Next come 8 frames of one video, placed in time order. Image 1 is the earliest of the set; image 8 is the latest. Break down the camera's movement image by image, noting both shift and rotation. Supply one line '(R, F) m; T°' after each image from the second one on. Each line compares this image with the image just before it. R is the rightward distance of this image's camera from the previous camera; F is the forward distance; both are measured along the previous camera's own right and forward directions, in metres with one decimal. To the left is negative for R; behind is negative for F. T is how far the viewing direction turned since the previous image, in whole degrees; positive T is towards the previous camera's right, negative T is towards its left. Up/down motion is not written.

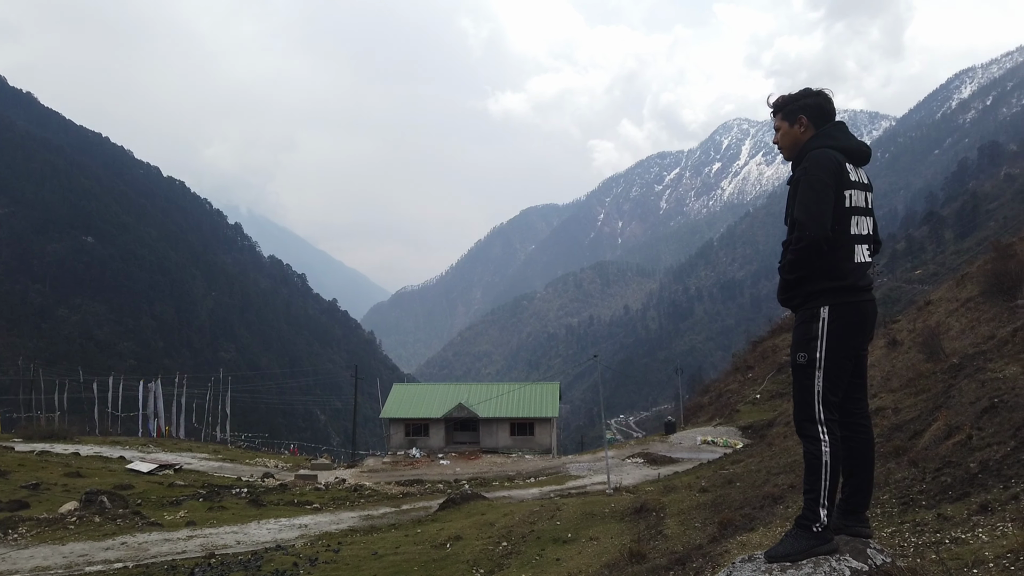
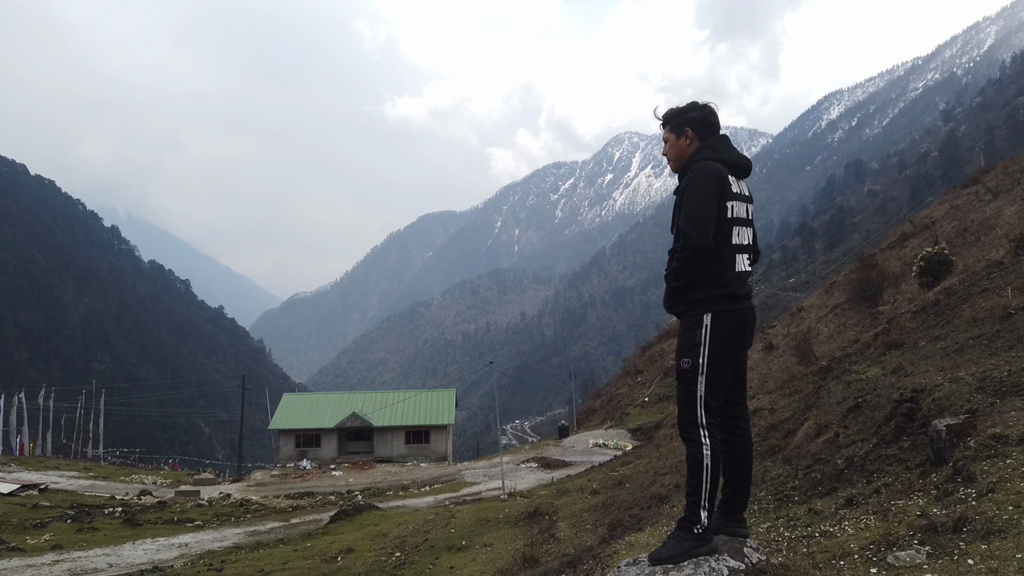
(0.0, 0.0) m; +8°
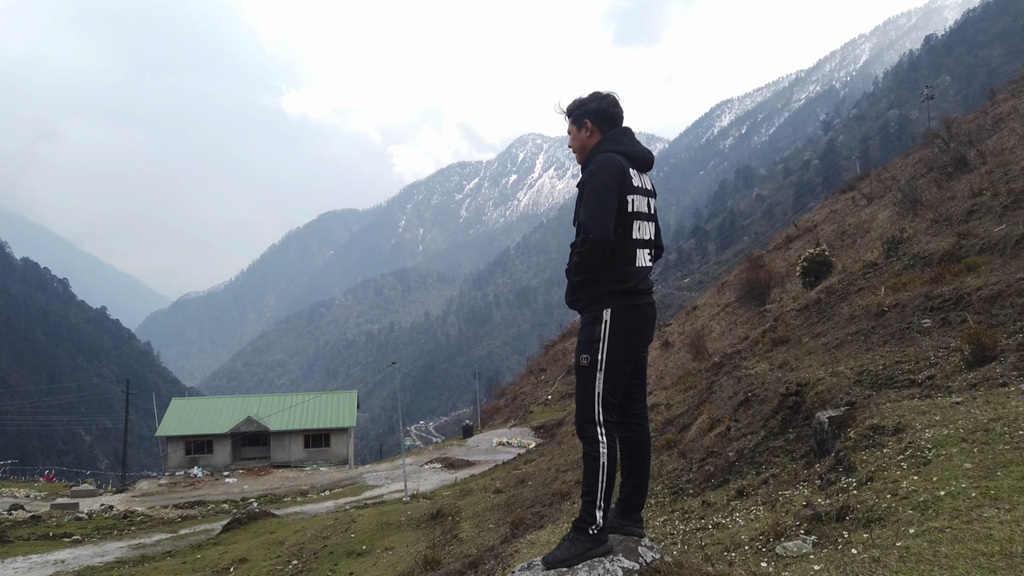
(+0.1, +0.1) m; +7°
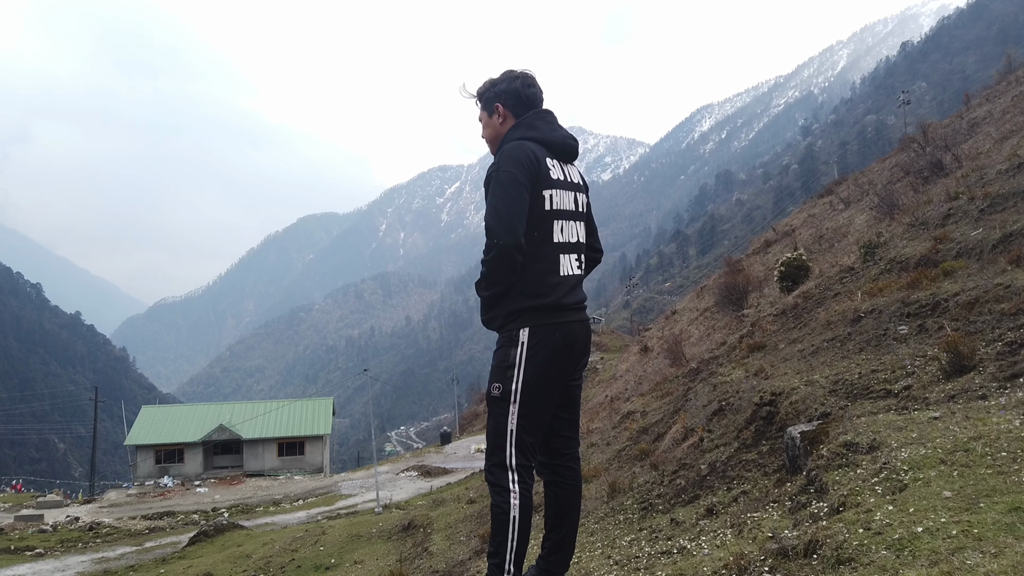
(+0.3, +0.6) m; +1°
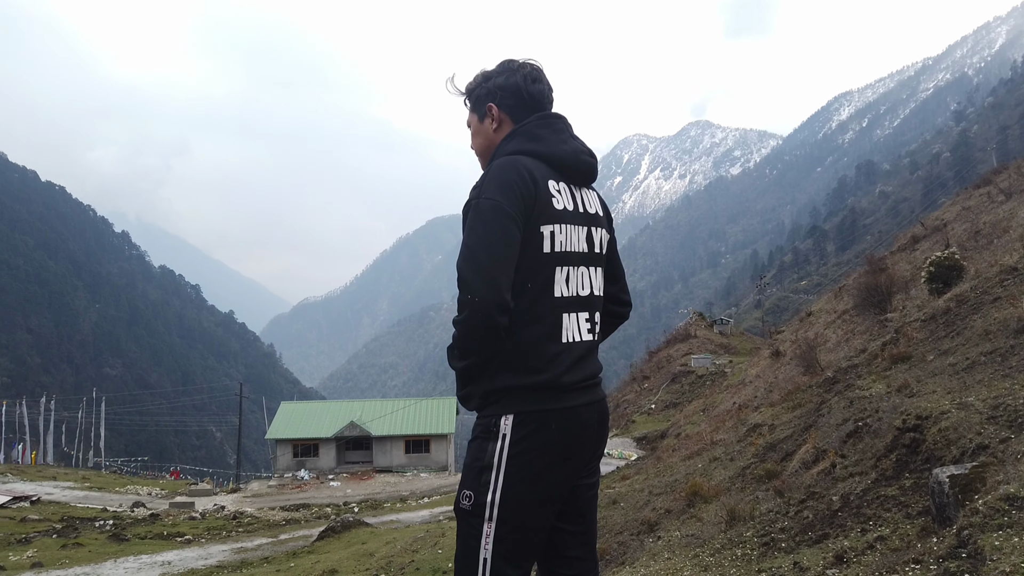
(+0.3, +0.6) m; -9°
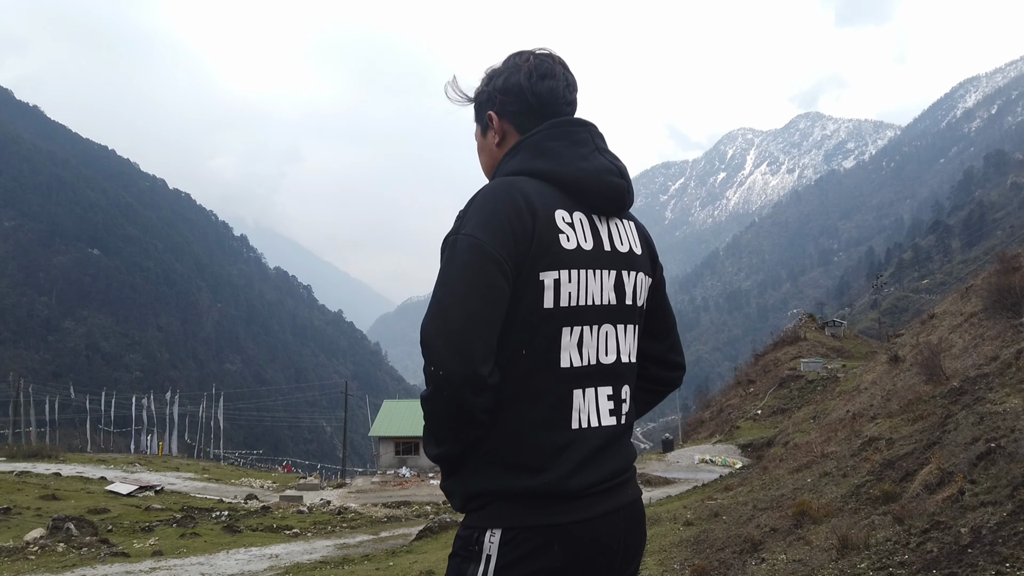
(+0.2, +0.4) m; -8°
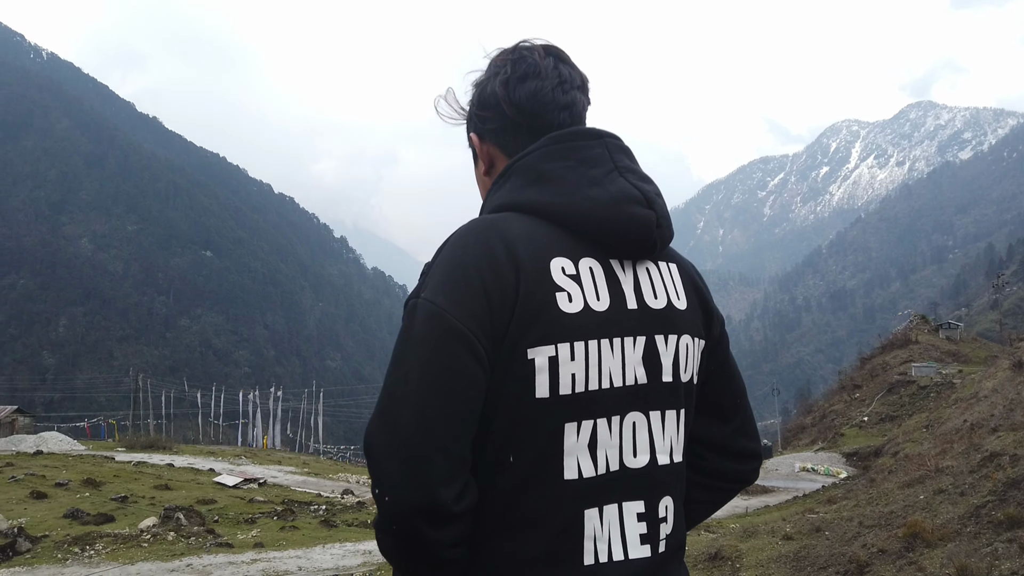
(+0.1, +0.3) m; -7°
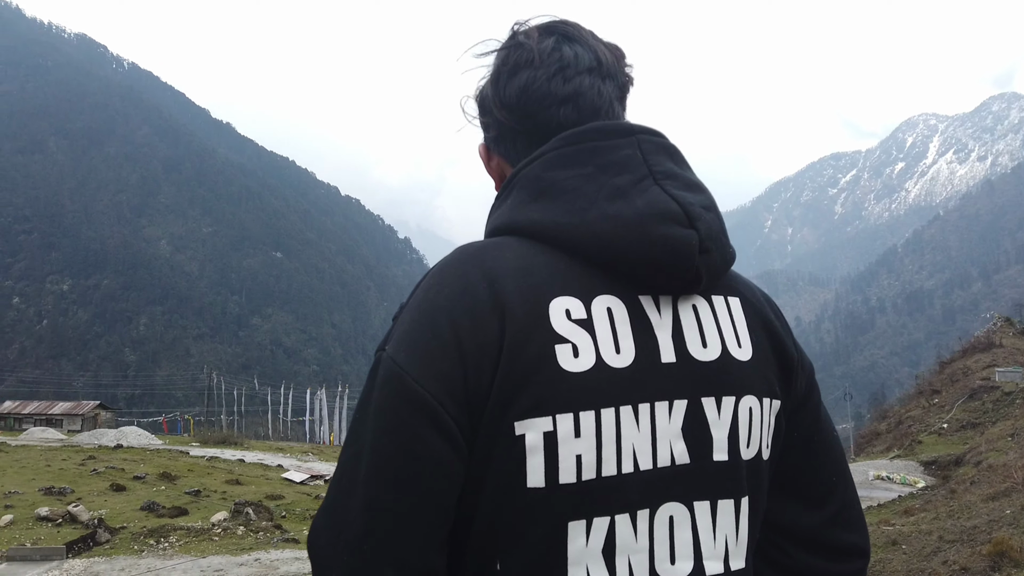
(0.0, +0.2) m; -5°
